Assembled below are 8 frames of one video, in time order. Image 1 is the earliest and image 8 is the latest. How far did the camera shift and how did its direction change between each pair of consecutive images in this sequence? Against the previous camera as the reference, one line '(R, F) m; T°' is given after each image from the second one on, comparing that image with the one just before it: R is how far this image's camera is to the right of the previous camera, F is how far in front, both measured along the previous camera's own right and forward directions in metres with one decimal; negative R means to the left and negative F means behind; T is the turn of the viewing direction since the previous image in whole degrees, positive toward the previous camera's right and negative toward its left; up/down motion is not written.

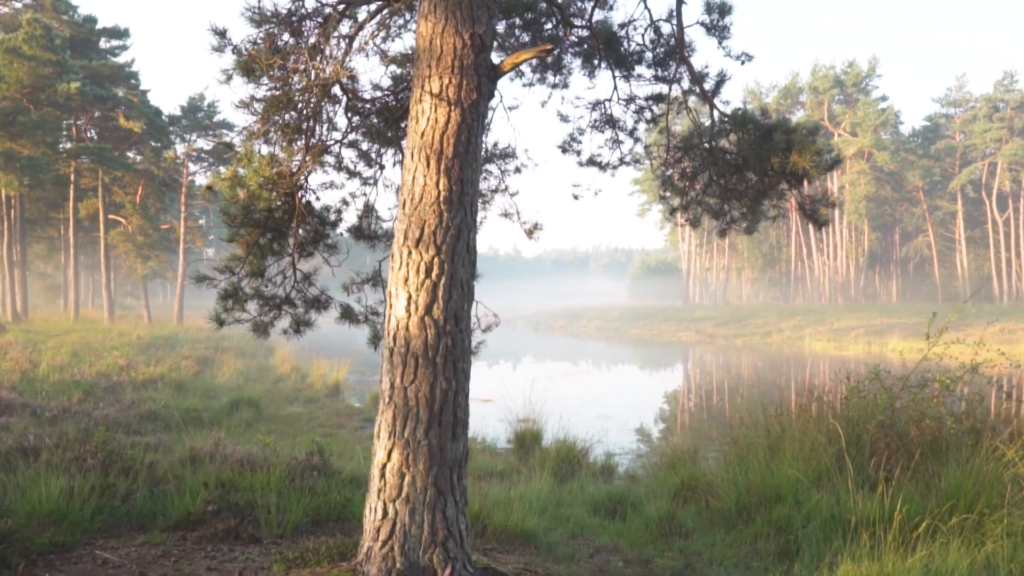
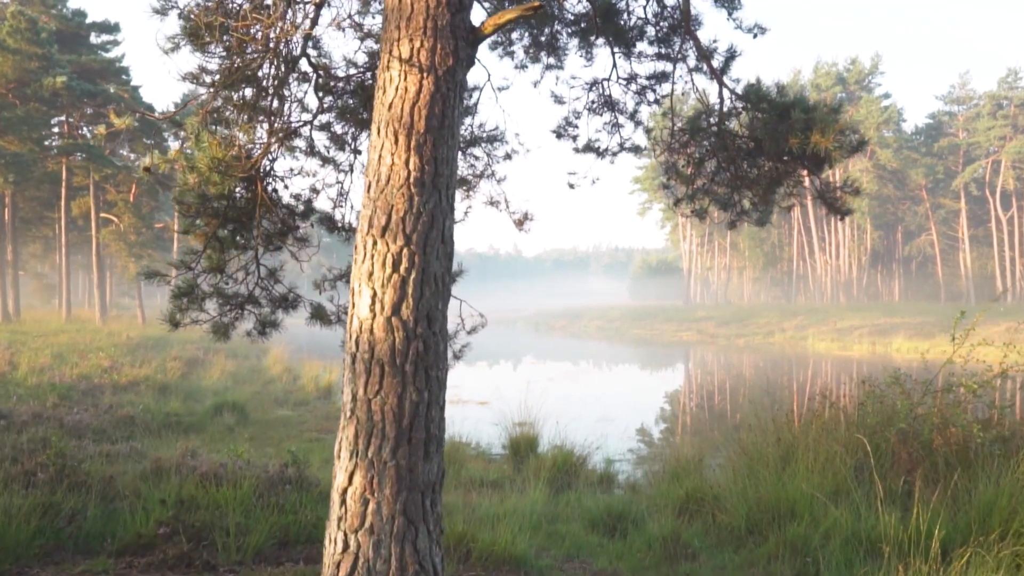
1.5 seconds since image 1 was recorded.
(+0.1, +0.5) m; 0°
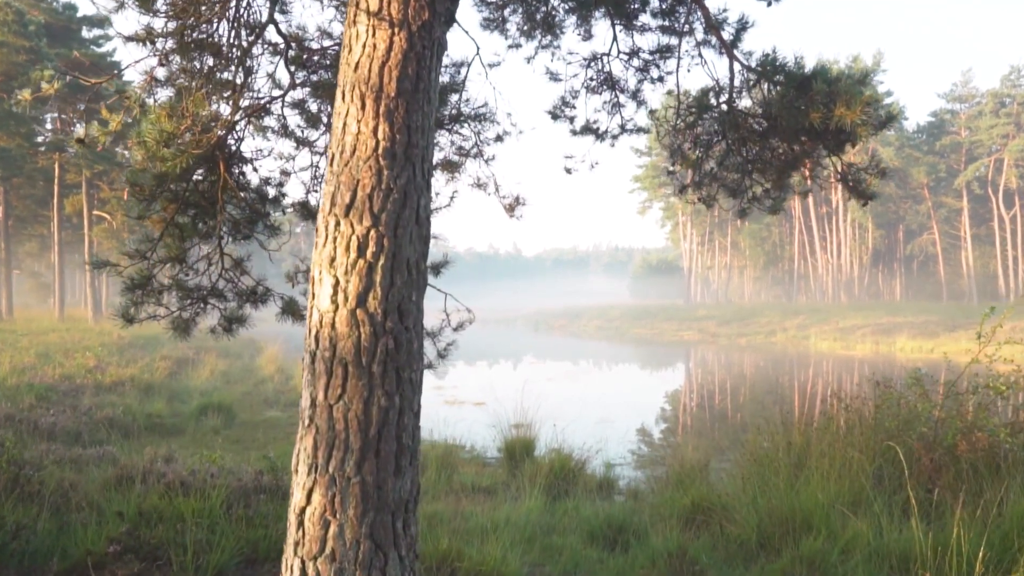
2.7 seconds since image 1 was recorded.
(+0.1, +0.4) m; 0°
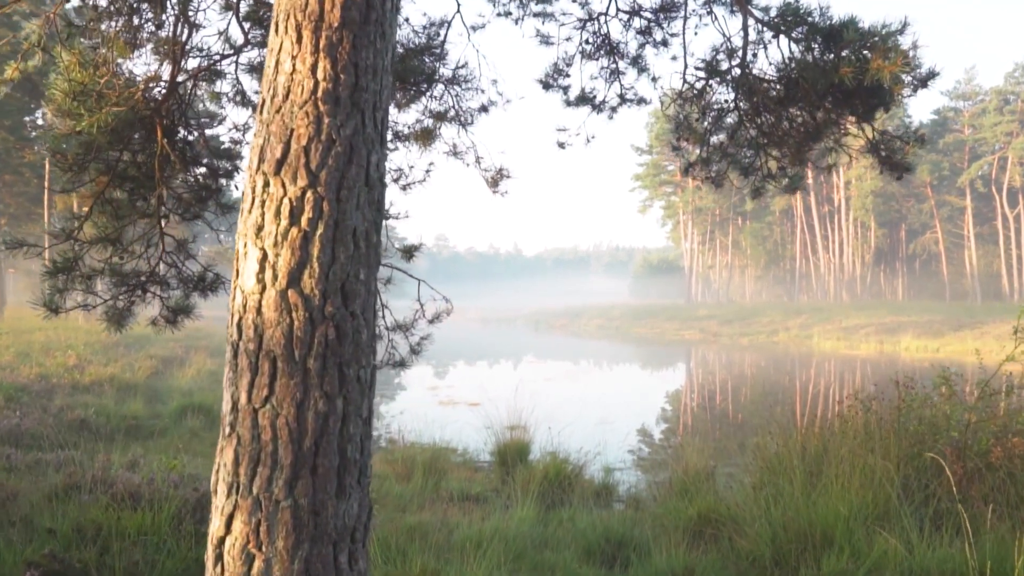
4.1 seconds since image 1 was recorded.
(+0.1, +0.5) m; 0°
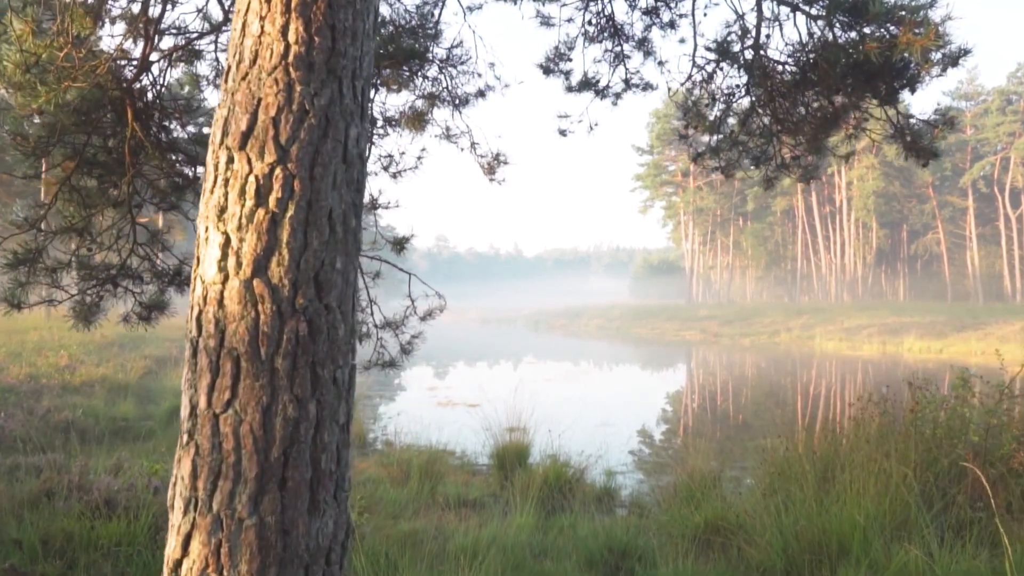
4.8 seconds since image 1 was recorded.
(0.0, +0.2) m; 0°
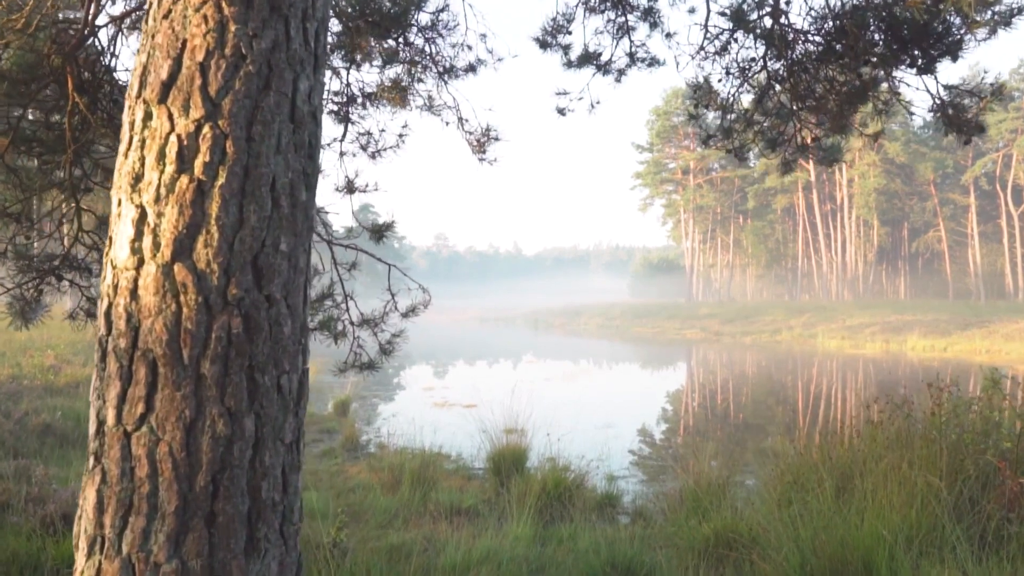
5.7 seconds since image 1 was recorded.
(0.0, +0.3) m; 0°
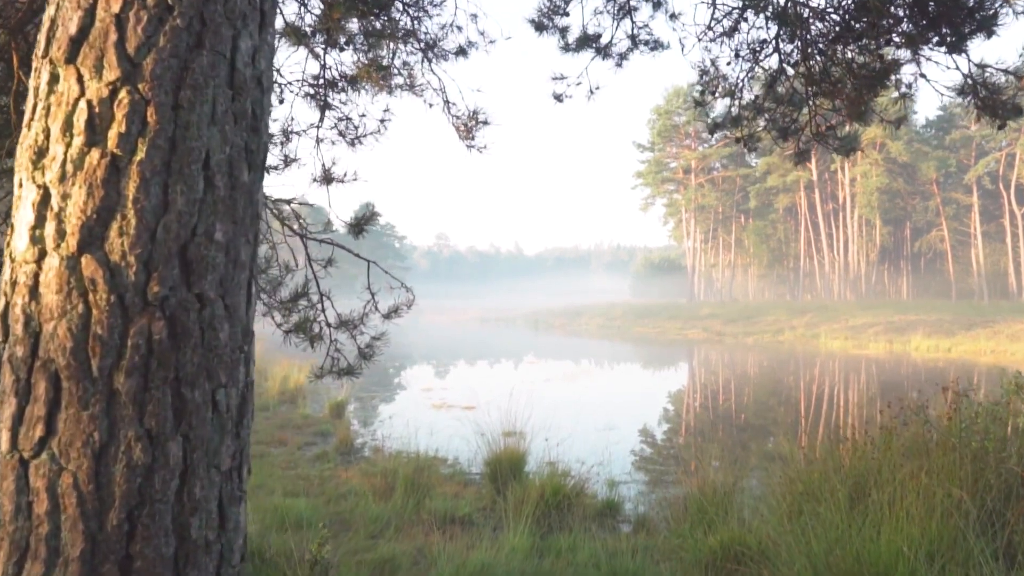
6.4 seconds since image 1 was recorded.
(0.0, +0.2) m; 0°
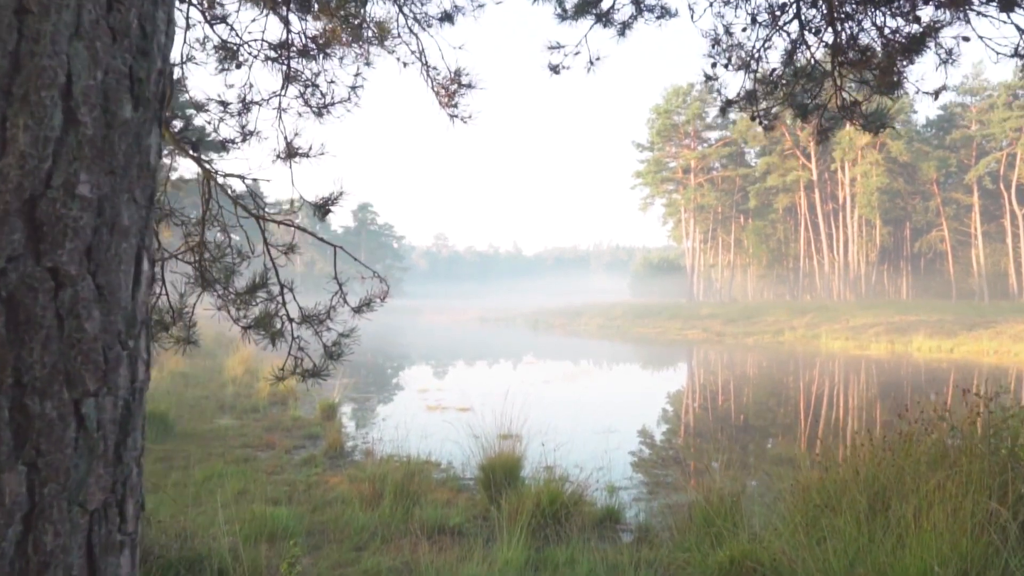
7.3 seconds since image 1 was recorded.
(0.0, +0.3) m; 0°
